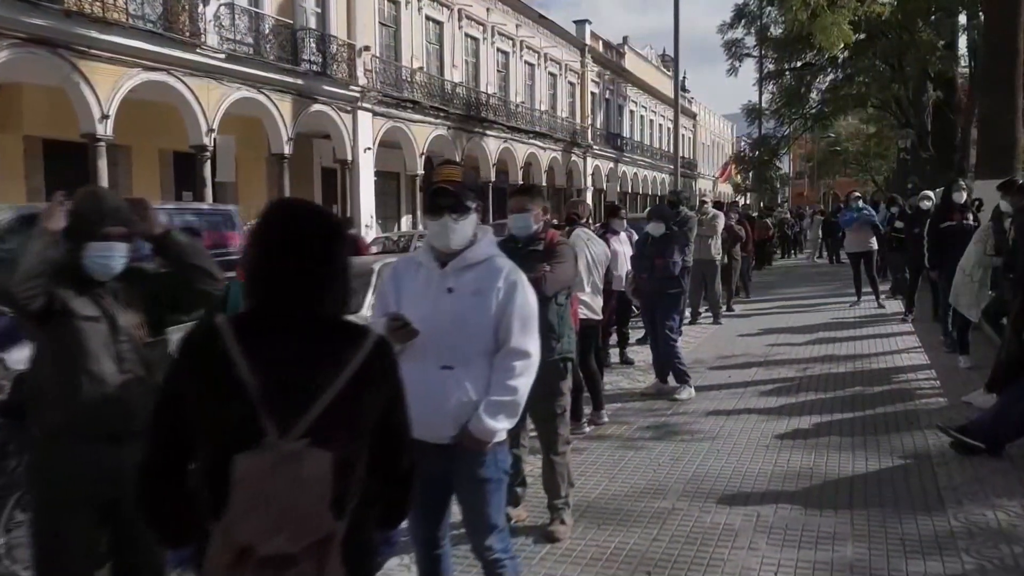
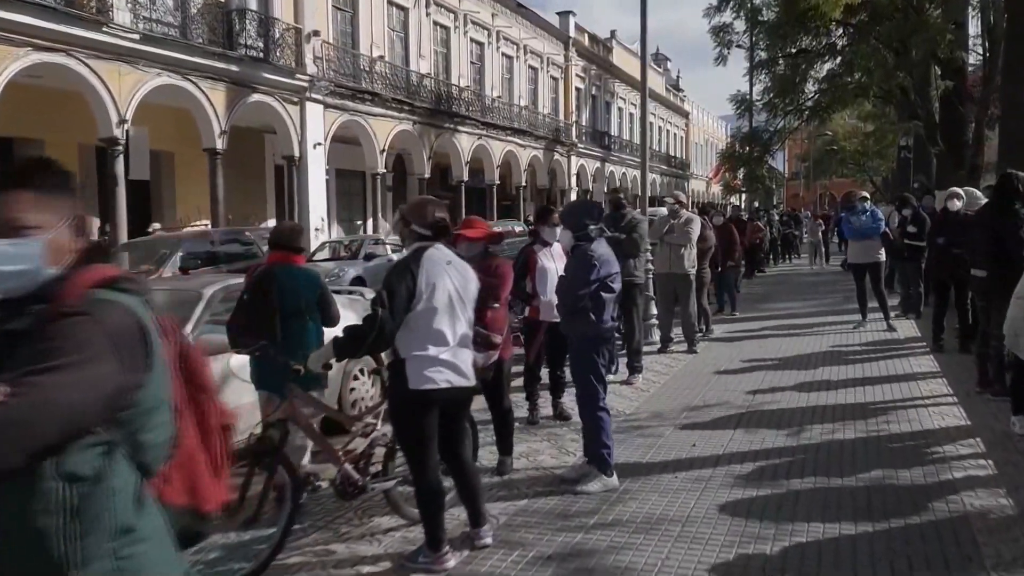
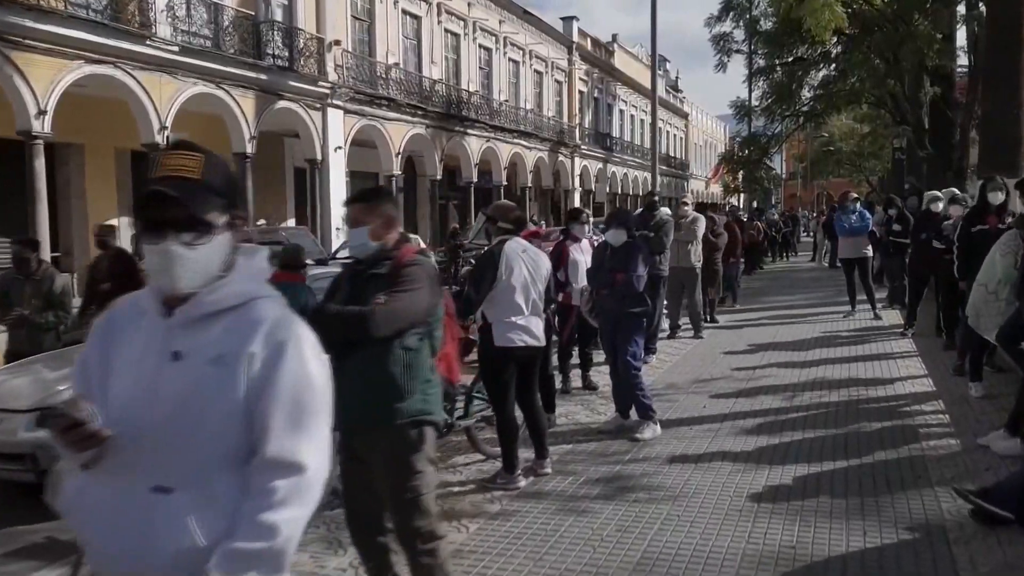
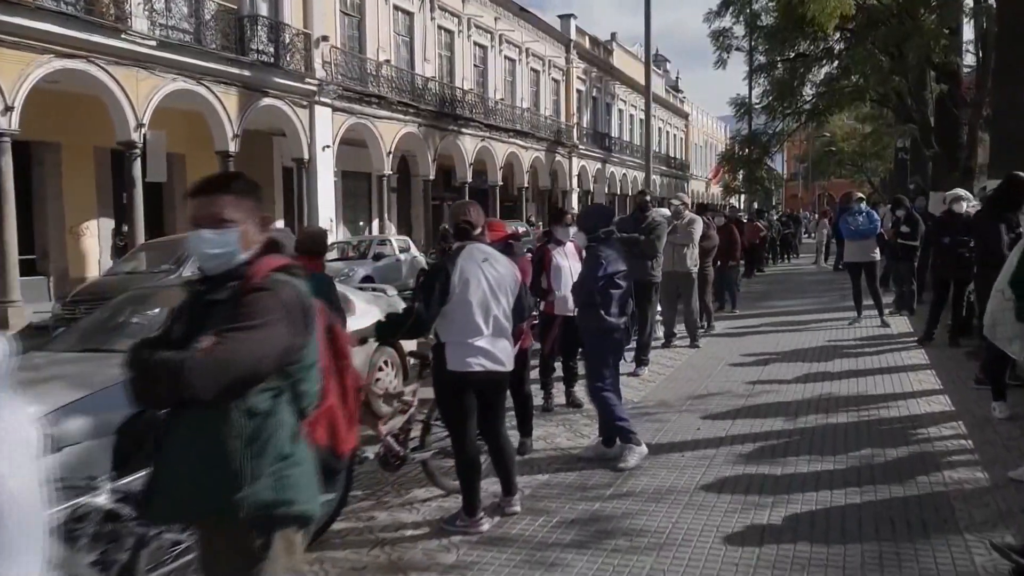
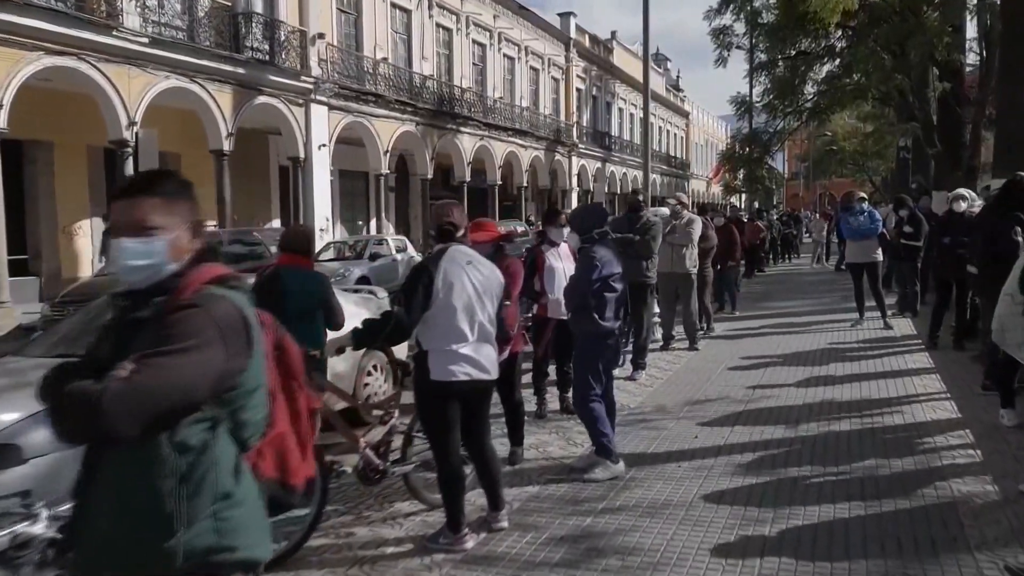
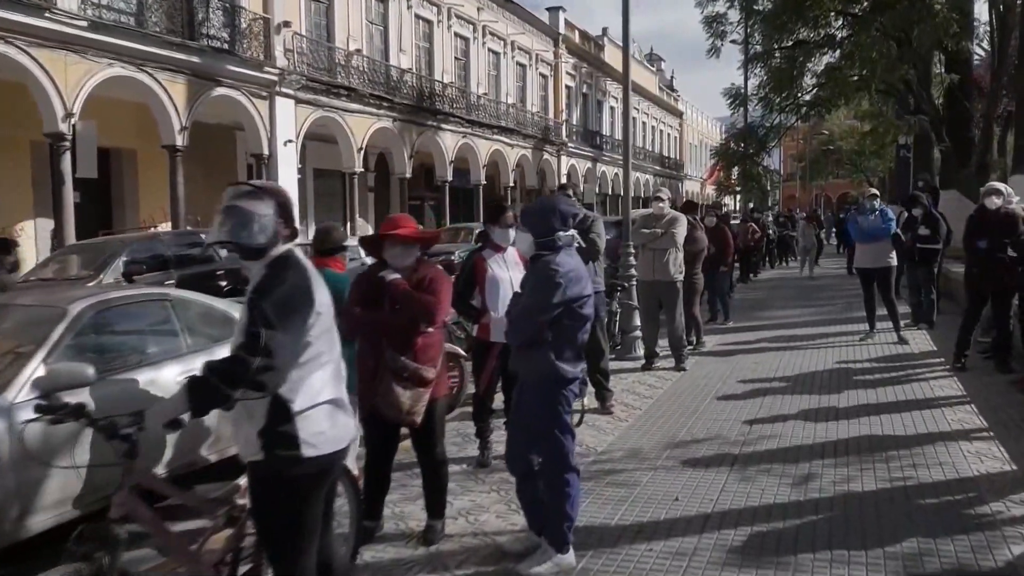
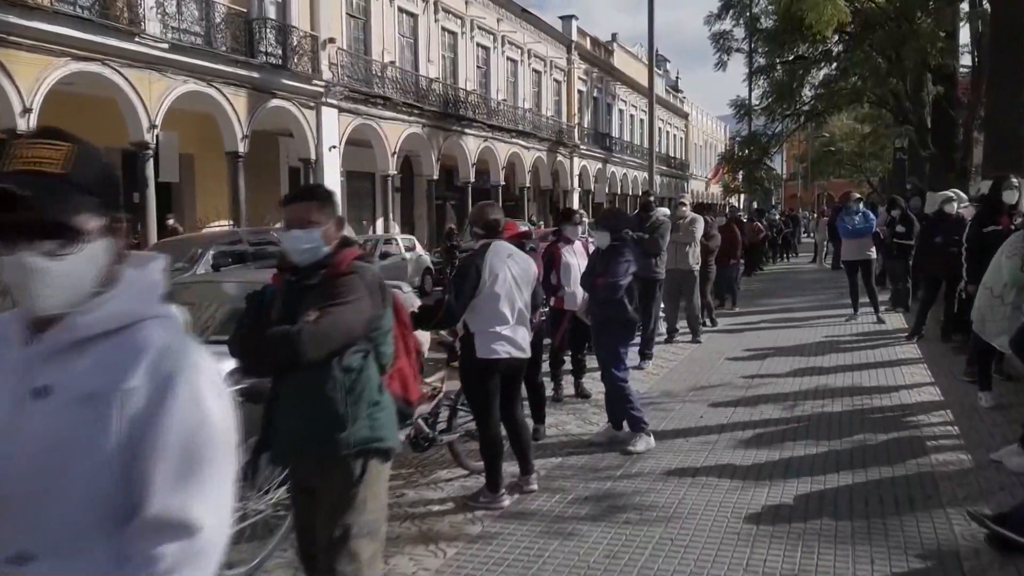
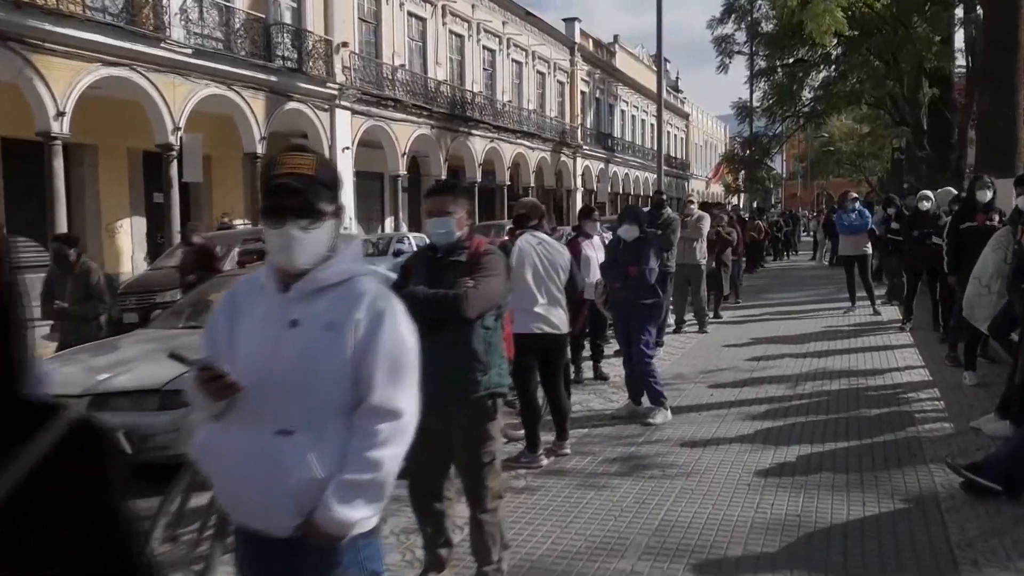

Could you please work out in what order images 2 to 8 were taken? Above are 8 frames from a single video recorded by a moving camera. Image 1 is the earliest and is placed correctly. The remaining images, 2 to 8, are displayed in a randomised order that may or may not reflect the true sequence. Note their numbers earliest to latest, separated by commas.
8, 3, 7, 4, 5, 2, 6
